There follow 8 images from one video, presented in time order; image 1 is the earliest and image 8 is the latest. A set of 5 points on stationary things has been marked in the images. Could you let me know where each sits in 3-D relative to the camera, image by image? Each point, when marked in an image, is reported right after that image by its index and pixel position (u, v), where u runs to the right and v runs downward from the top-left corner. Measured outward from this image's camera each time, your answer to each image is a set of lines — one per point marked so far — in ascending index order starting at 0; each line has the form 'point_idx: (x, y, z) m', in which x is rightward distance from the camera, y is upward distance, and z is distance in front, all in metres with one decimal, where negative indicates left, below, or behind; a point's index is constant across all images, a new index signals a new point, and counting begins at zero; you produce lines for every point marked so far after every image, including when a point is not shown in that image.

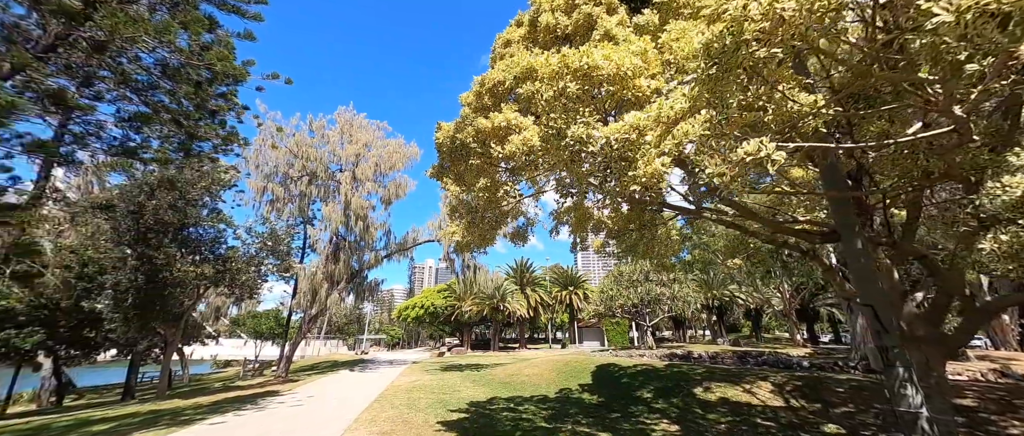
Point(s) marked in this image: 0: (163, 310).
0: (-12.6, -3.3, +12.9) m
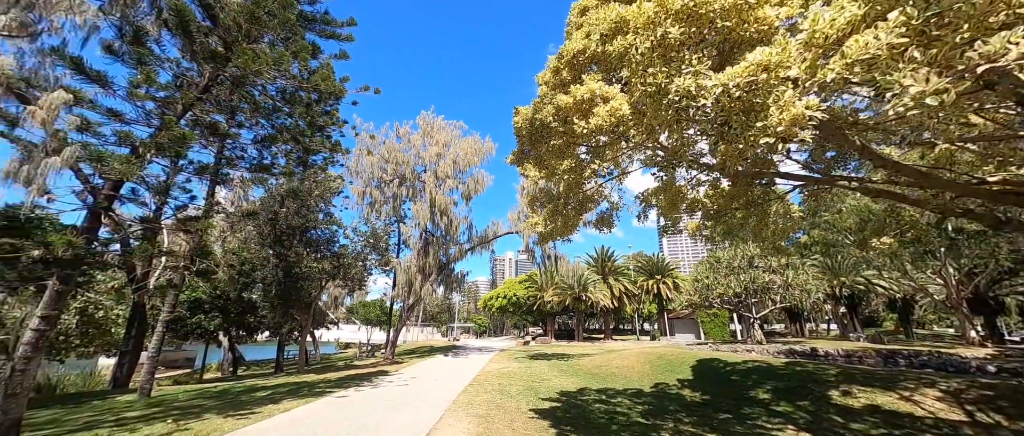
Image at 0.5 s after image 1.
0: (-9.3, -3.5, +15.3) m
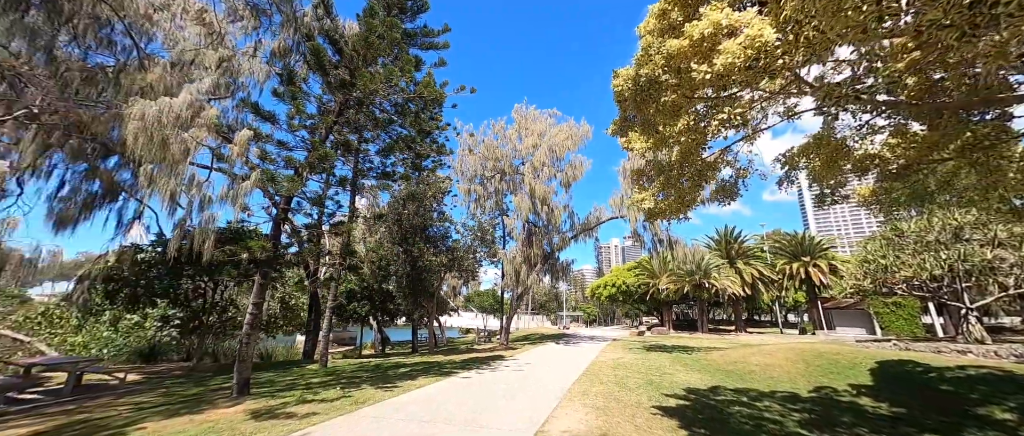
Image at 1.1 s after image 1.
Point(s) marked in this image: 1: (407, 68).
0: (-4.4, -3.5, +17.2) m
1: (-2.5, +3.6, +8.4) m
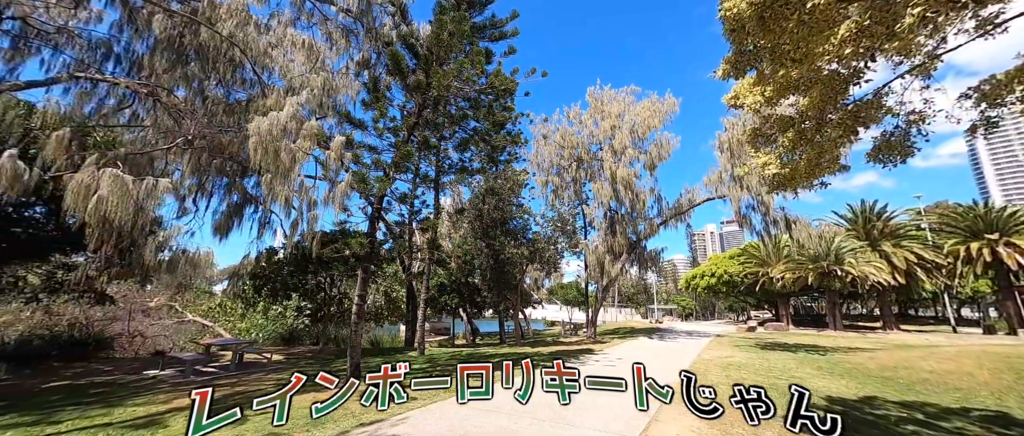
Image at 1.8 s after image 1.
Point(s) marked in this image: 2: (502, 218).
0: (-0.2, -3.1, +17.5) m
1: (-0.8, +3.7, +8.5) m
2: (-0.5, 0.0, +16.4) m
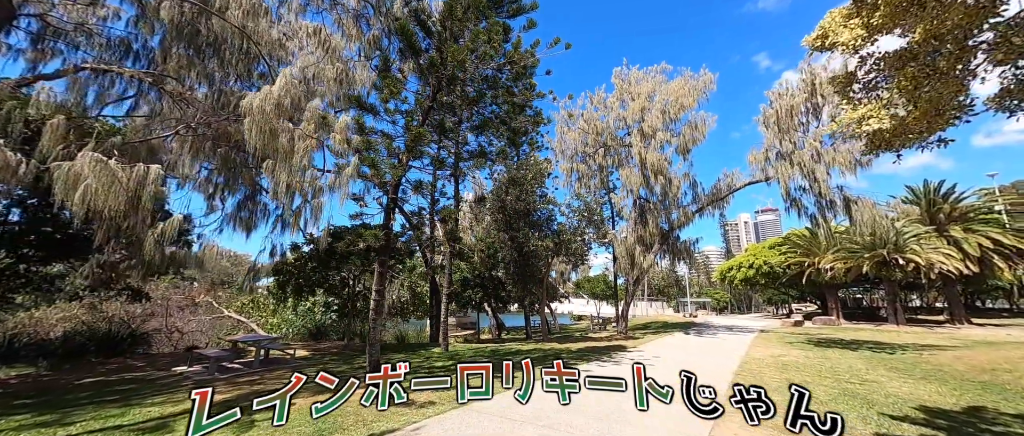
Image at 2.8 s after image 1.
0: (+1.0, -2.7, +16.8) m
1: (-0.4, +4.0, +7.8) m
2: (+0.6, +0.4, +15.7) m
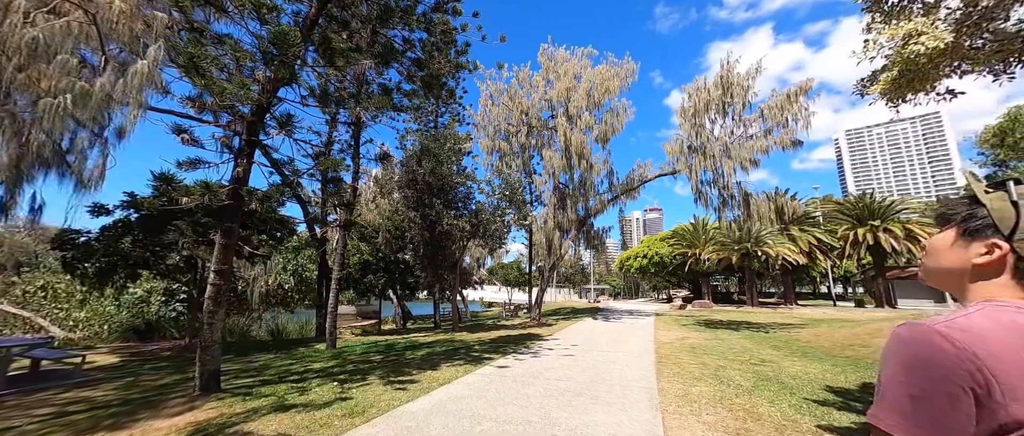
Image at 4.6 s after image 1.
0: (-2.9, -1.7, +15.2) m
1: (-1.7, +4.7, +5.9) m
2: (-2.9, +1.3, +13.9) m
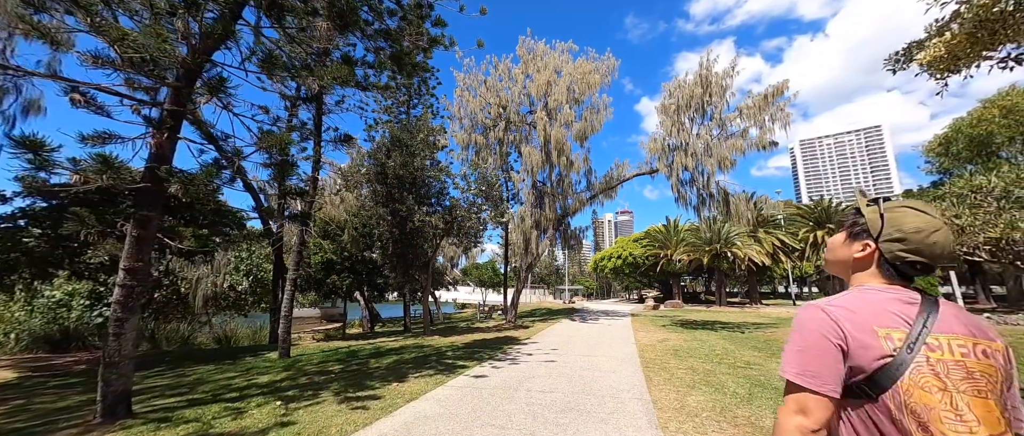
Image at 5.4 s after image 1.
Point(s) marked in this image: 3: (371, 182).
0: (-3.9, -1.6, +14.2) m
1: (-2.0, +4.8, +5.1) m
2: (-3.8, +1.5, +13.0) m
3: (-5.3, +1.3, +13.0) m
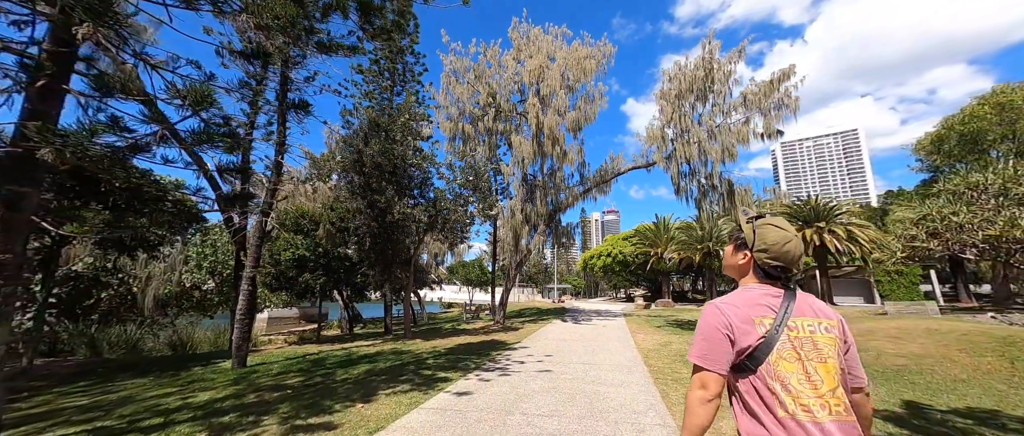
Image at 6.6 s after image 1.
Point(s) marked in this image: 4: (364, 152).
0: (-4.3, -1.3, +13.1) m
1: (-2.0, +5.0, +4.0) m
2: (-4.1, +1.7, +11.9) m
3: (-5.6, +1.6, +11.8) m
4: (-4.9, +2.2, +11.5) m
